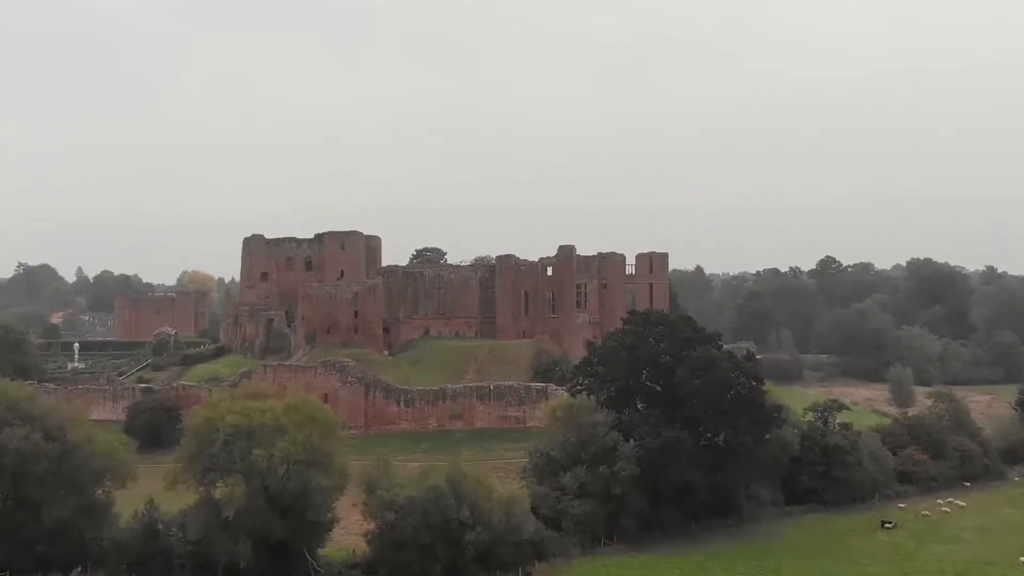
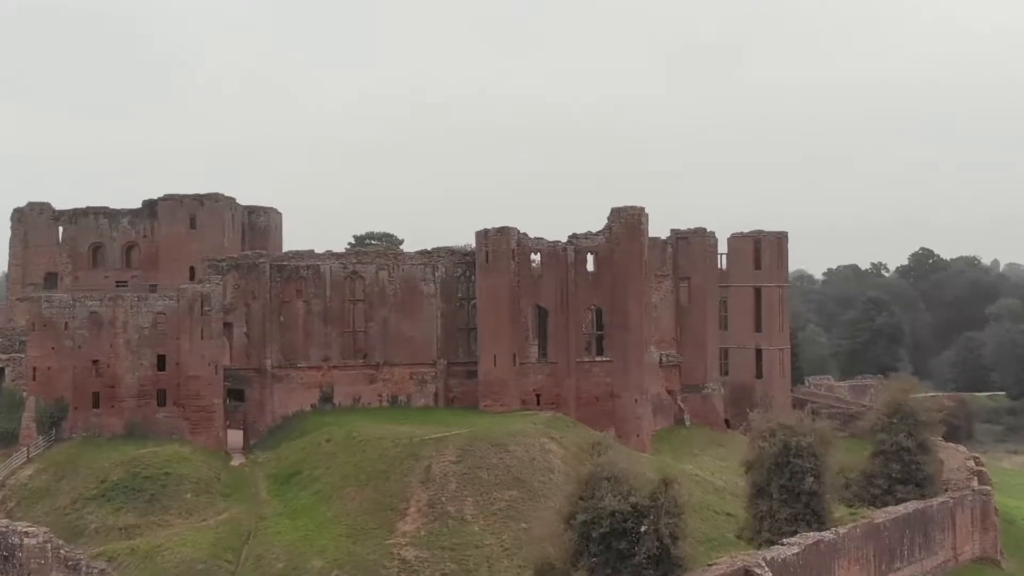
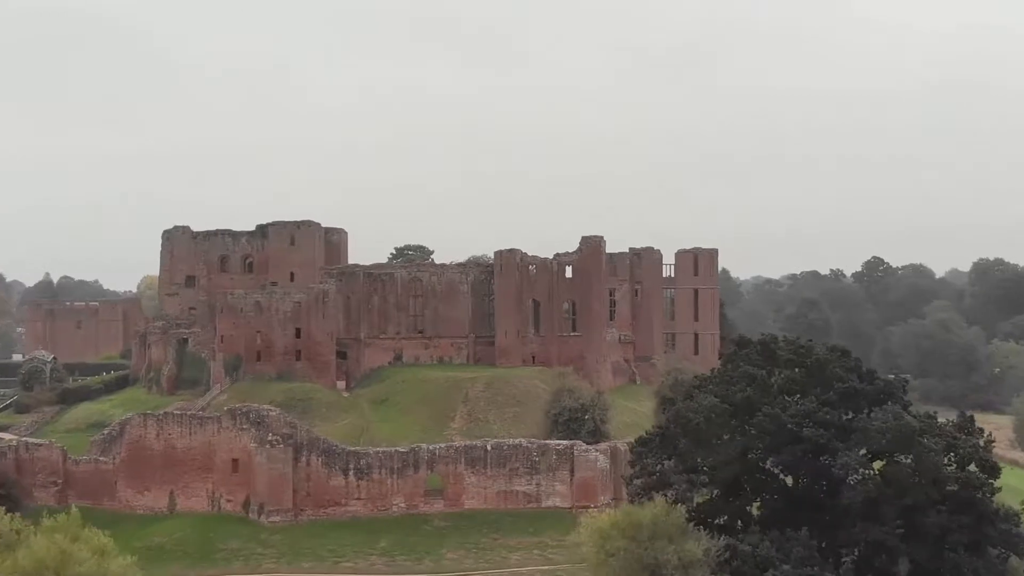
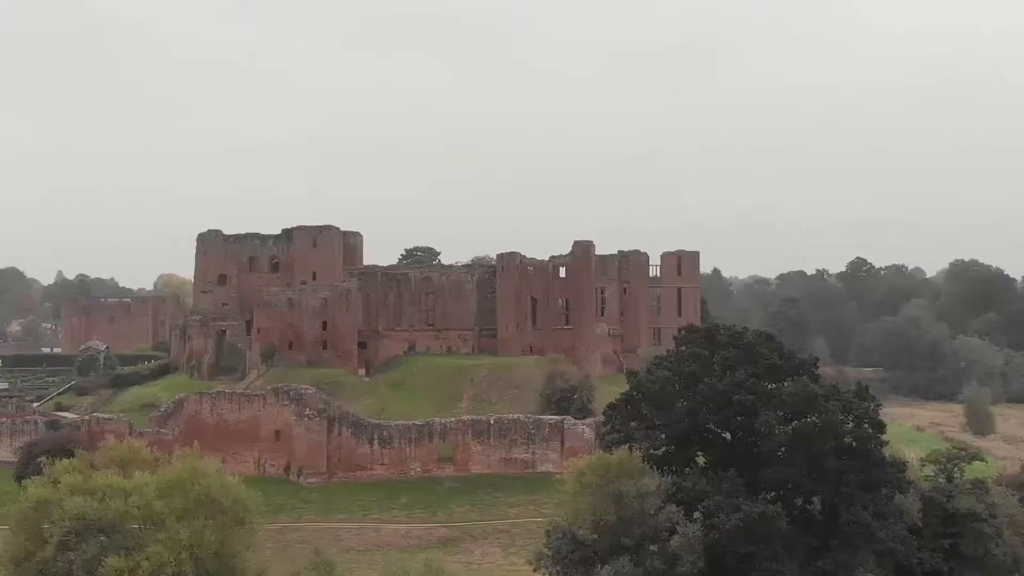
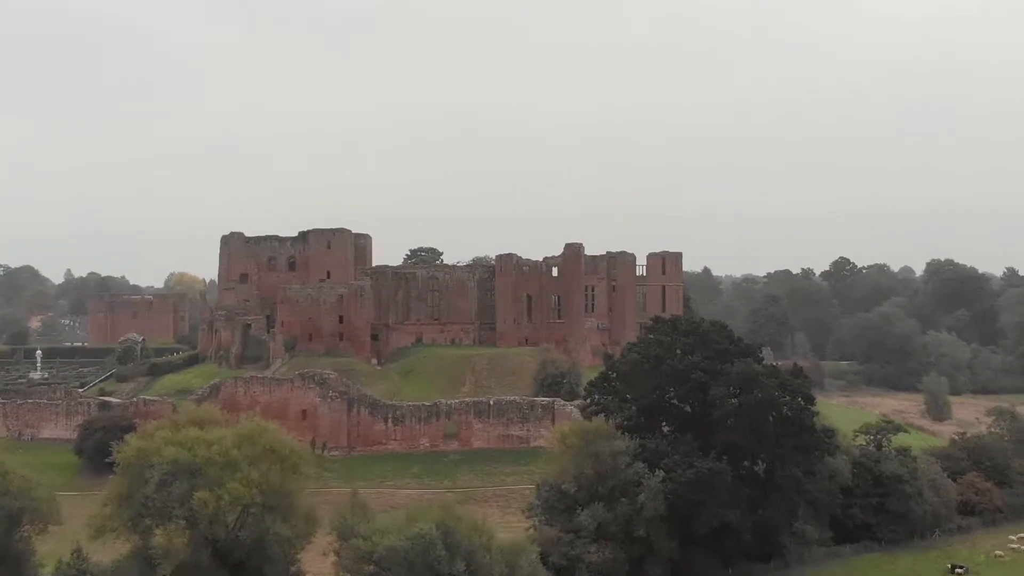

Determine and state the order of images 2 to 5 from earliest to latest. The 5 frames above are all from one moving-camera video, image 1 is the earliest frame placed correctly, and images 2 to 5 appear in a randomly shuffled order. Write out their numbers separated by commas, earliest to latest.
5, 4, 3, 2
